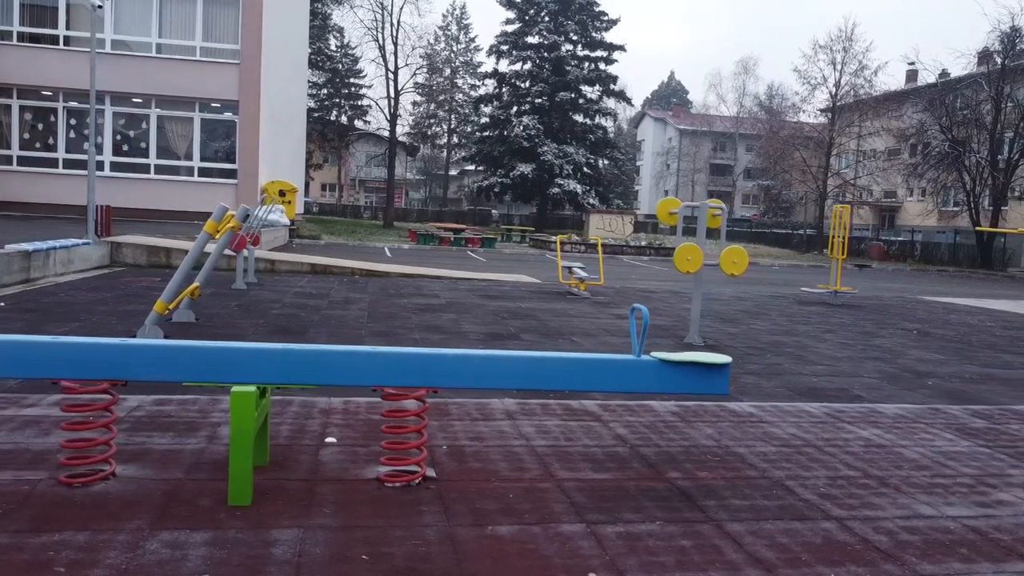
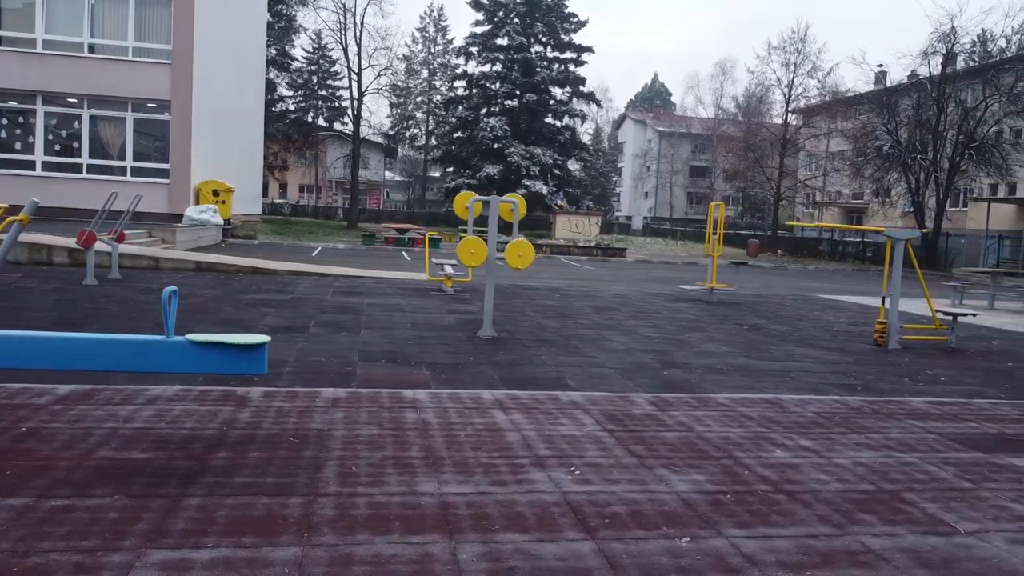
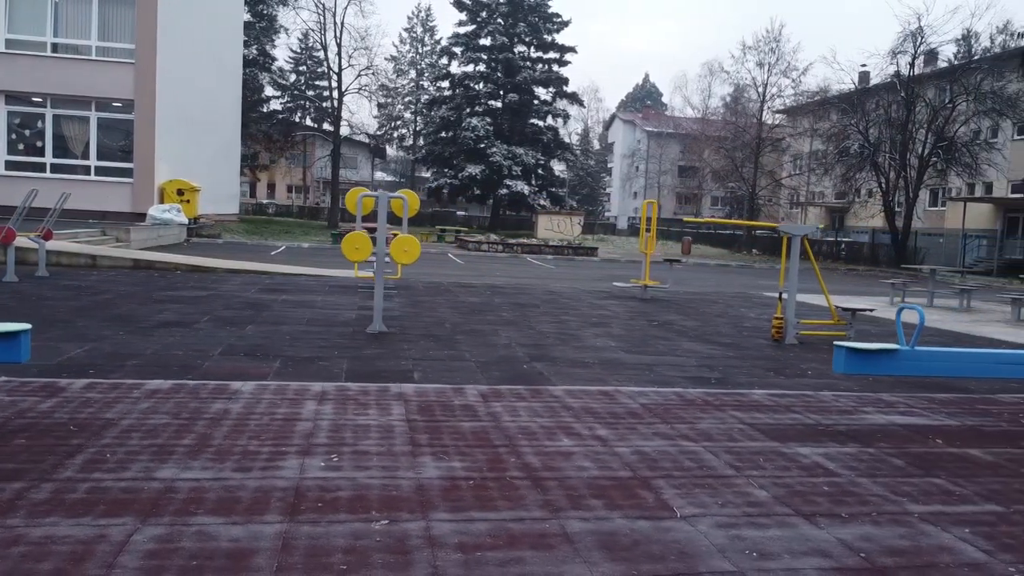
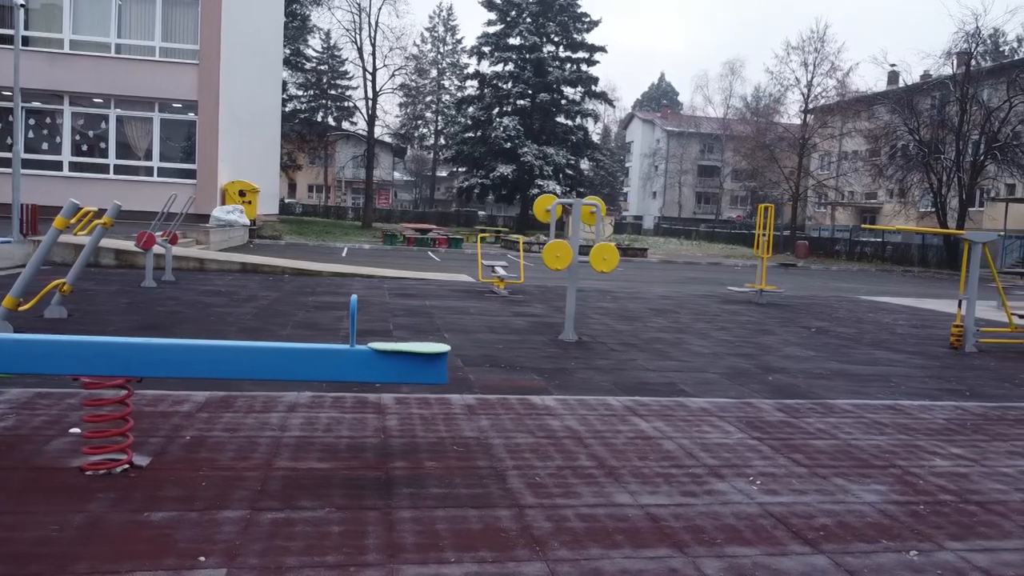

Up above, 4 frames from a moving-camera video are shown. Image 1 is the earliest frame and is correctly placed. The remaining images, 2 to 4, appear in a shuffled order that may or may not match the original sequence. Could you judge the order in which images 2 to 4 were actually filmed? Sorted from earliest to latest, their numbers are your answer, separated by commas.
4, 2, 3
